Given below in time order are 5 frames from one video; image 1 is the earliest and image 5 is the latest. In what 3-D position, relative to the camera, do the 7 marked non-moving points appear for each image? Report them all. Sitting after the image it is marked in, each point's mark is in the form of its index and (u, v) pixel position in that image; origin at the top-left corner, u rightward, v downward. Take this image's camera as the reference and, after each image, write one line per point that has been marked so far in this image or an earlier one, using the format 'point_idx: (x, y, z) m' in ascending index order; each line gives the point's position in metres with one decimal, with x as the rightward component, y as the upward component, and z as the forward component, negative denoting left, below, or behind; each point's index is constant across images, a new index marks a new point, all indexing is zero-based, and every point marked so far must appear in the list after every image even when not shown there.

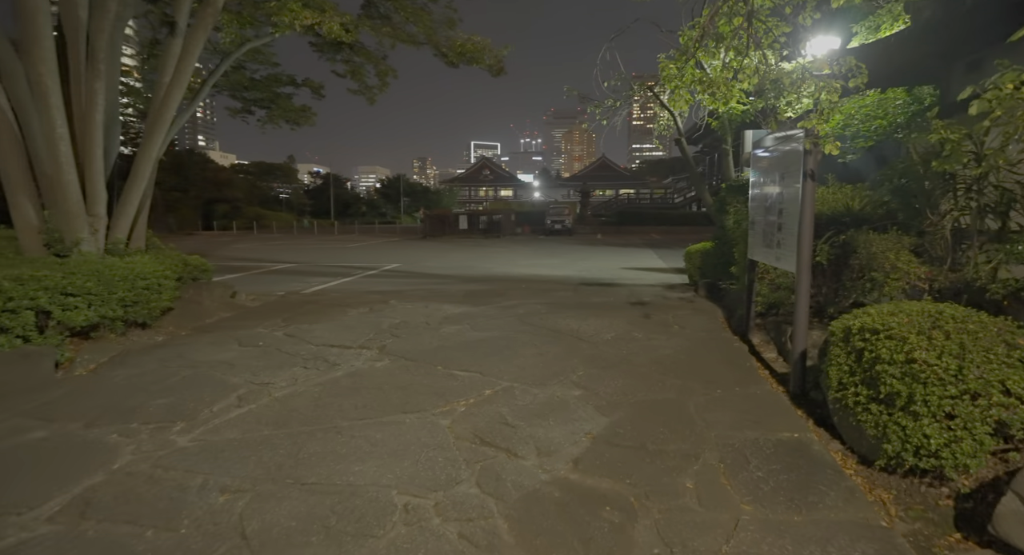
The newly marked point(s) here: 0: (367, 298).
0: (-2.5, -0.3, +8.1) m
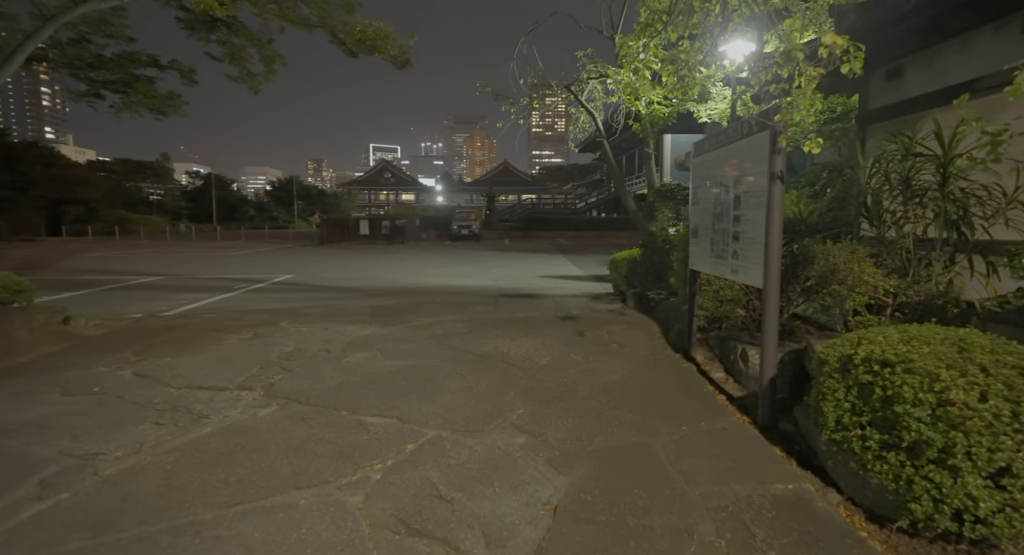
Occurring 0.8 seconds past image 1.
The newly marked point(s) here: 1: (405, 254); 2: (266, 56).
0: (-3.7, -0.6, +6.7) m
1: (-4.3, +0.9, +18.6) m
2: (-5.5, +5.0, +10.5) m
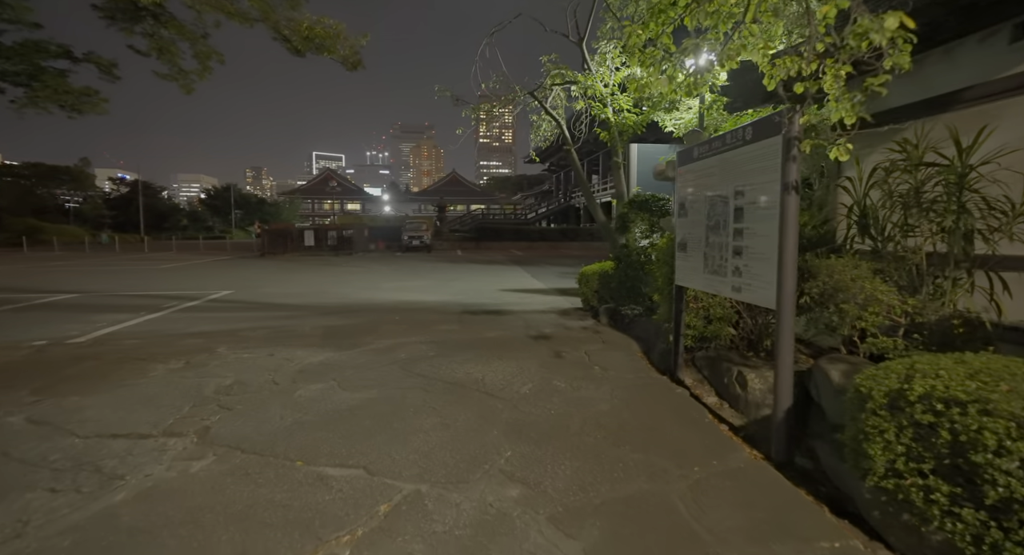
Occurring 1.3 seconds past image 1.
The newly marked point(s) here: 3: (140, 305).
0: (-4.1, -0.8, +5.9) m
1: (-5.9, +0.4, +17.7) m
2: (-6.3, +4.6, +9.6) m
3: (-7.1, -0.5, +9.0) m
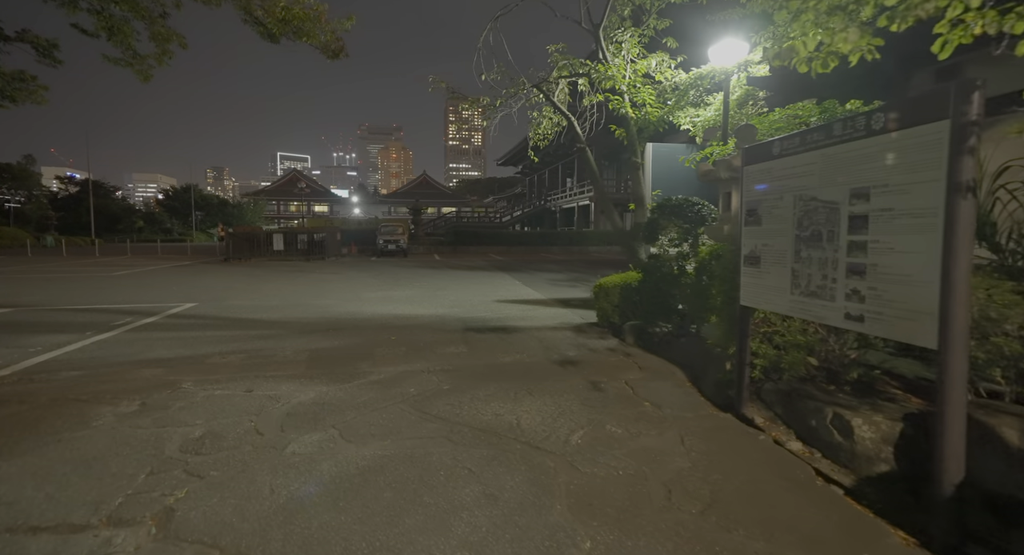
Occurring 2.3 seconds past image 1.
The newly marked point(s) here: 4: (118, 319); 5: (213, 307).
0: (-3.9, -1.0, +4.8) m
1: (-6.4, +0.1, +16.5) m
2: (-6.3, +4.4, +8.5) m
3: (-7.0, -0.7, +7.8) m
4: (-6.6, -0.7, +8.0) m
5: (-5.7, -0.6, +9.1) m
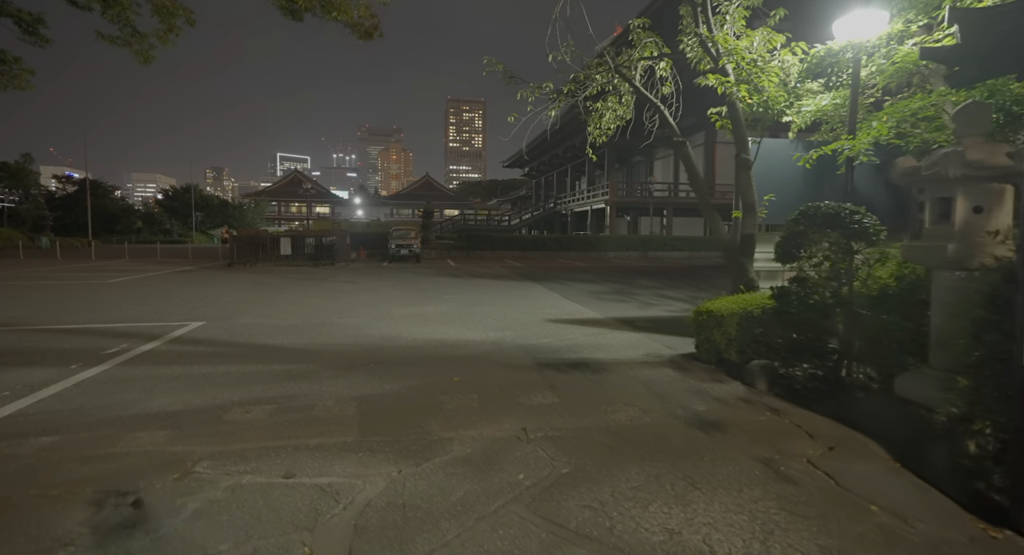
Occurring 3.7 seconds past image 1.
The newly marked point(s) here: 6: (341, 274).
0: (-2.9, -1.3, +3.6) m
1: (-5.5, -0.2, +15.2) m
2: (-5.4, +4.1, +7.2) m
3: (-6.0, -1.0, +6.5) m
4: (-5.7, -1.0, +6.7) m
5: (-4.8, -0.8, +7.8) m
6: (-6.5, +0.1, +18.2) m
